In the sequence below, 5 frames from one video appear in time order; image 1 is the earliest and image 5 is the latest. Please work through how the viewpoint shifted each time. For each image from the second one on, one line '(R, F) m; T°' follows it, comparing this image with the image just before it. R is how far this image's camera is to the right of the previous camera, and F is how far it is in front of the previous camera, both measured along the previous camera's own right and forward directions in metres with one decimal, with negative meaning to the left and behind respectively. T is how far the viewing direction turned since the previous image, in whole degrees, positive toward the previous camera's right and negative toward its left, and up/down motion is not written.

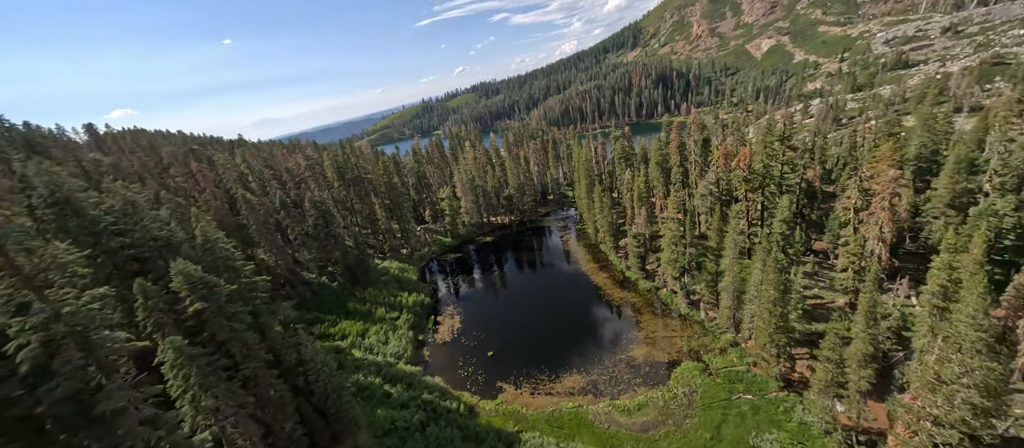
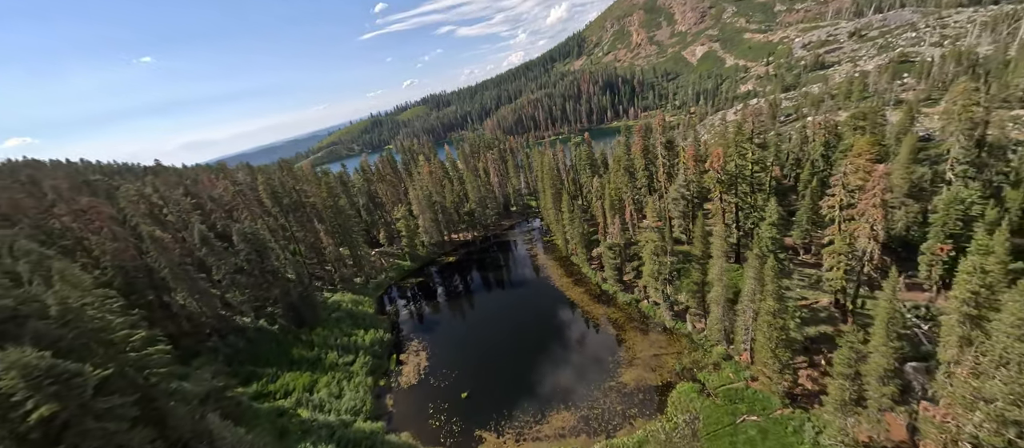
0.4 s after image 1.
(-0.8, +5.8) m; +6°
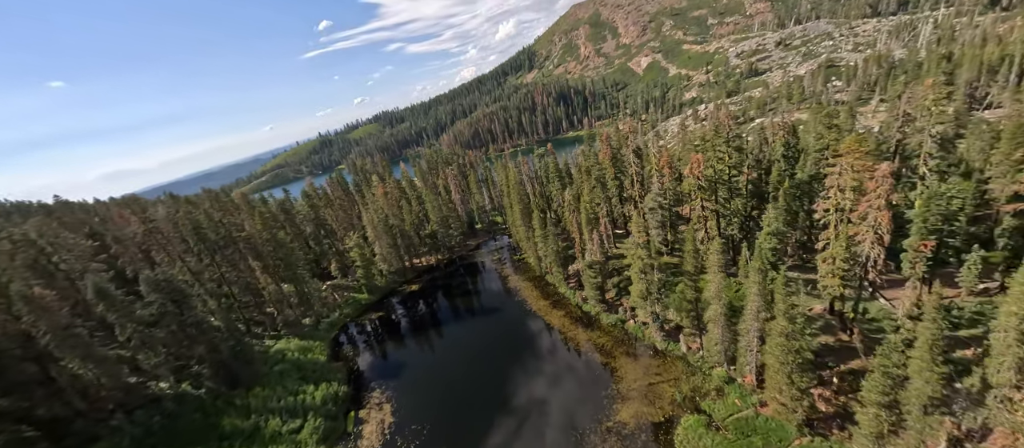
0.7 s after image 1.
(-0.8, +6.0) m; +6°
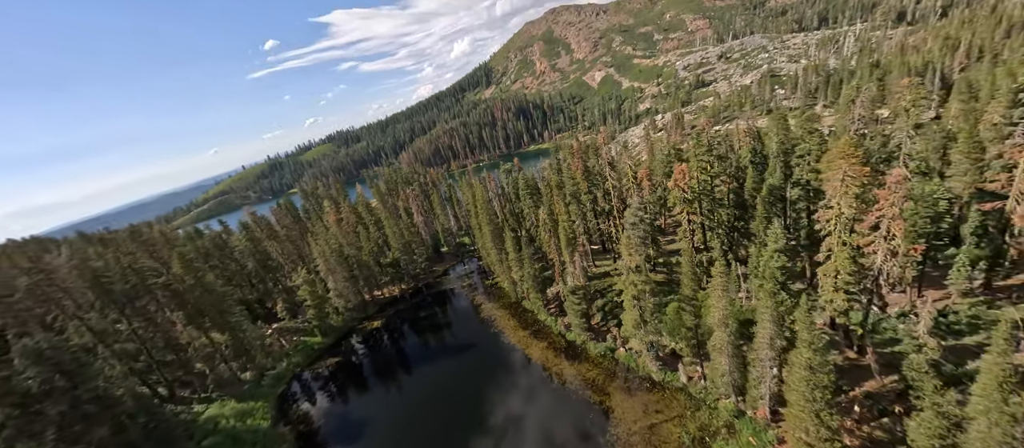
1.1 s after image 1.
(-0.8, +5.7) m; +6°
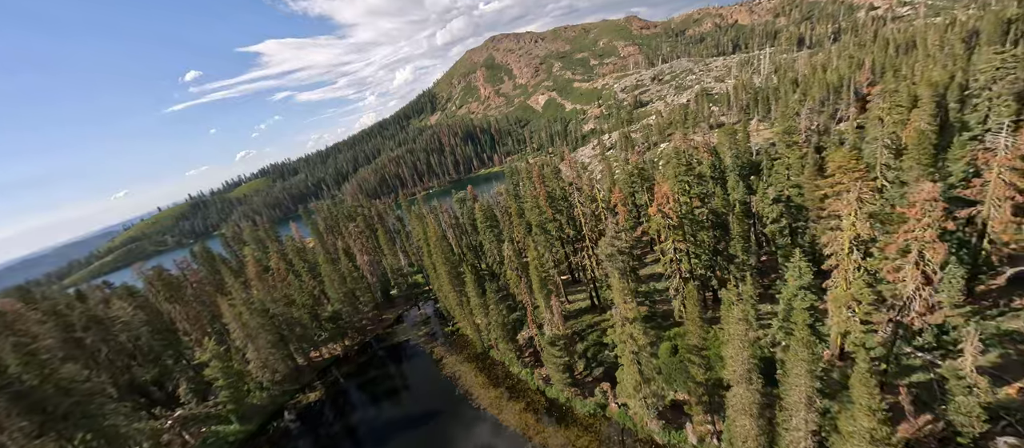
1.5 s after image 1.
(-0.7, +7.7) m; +7°
